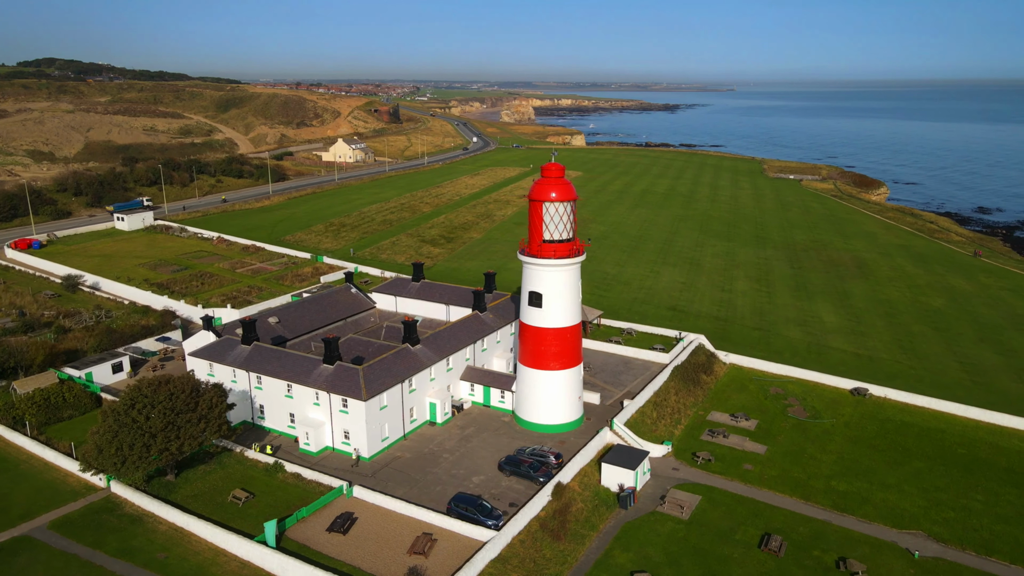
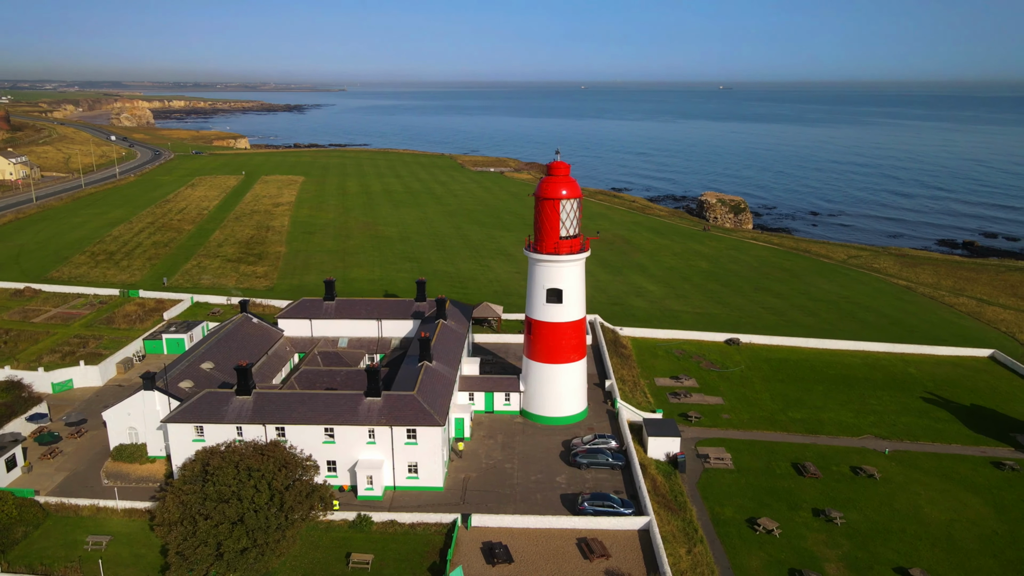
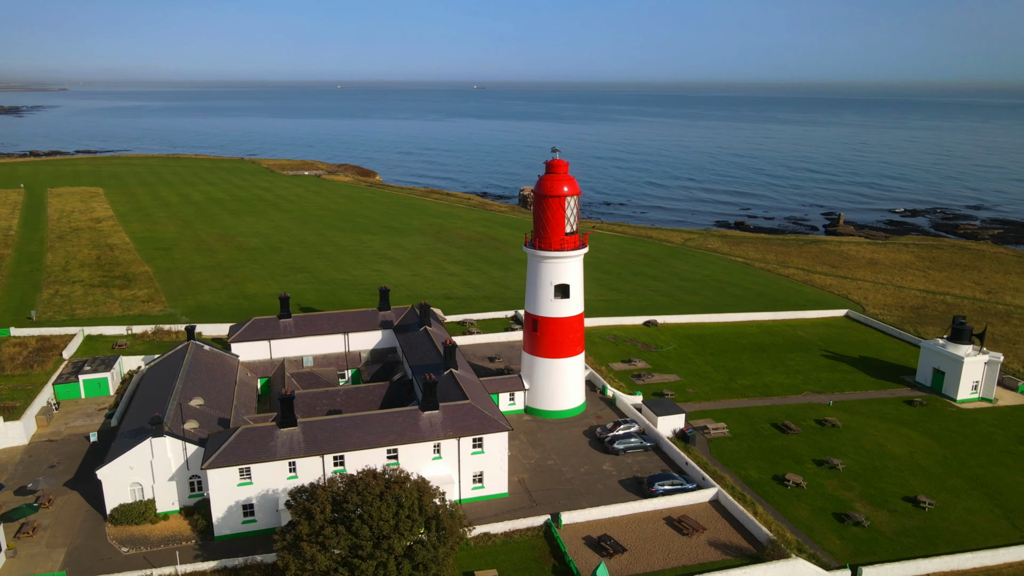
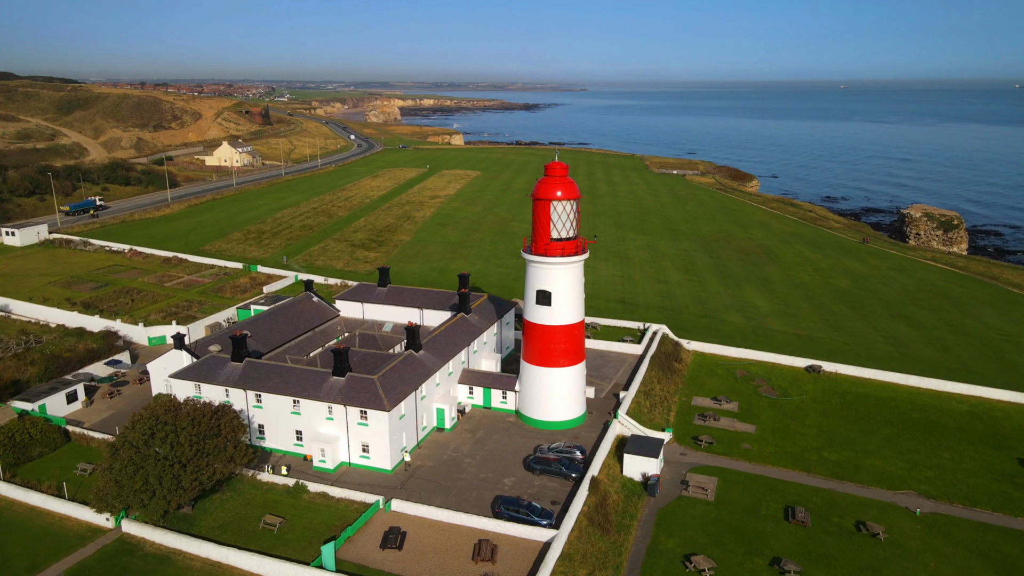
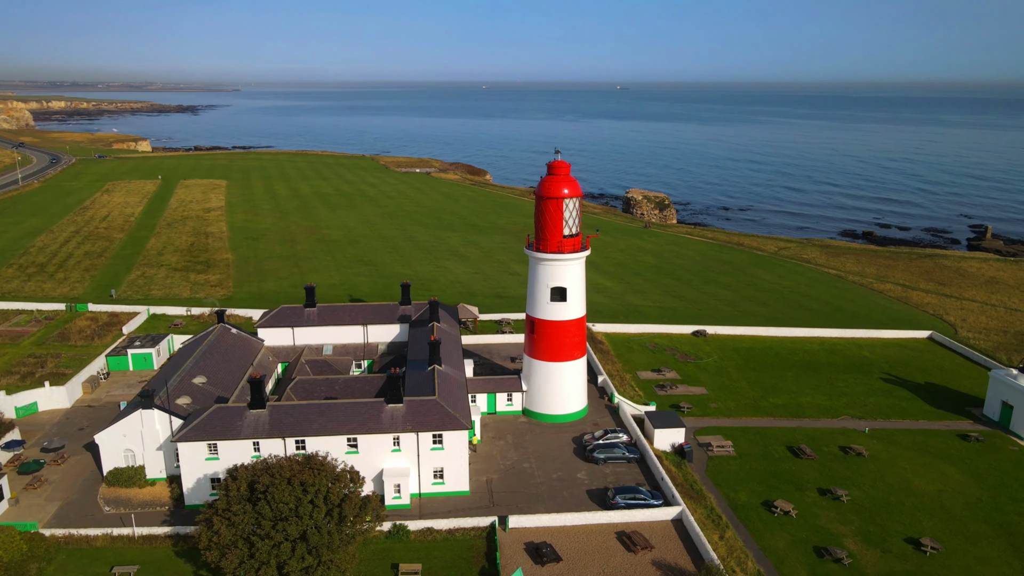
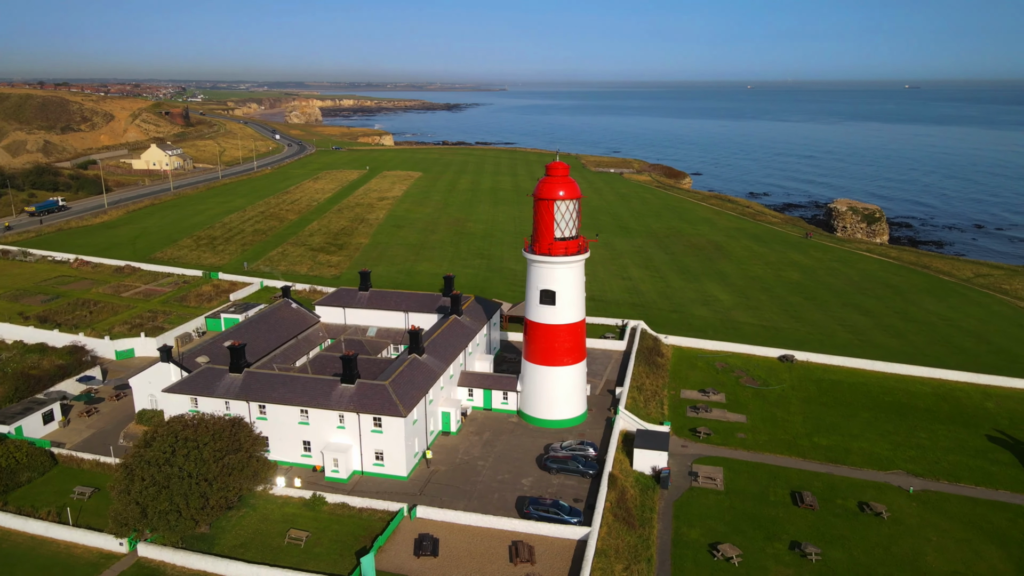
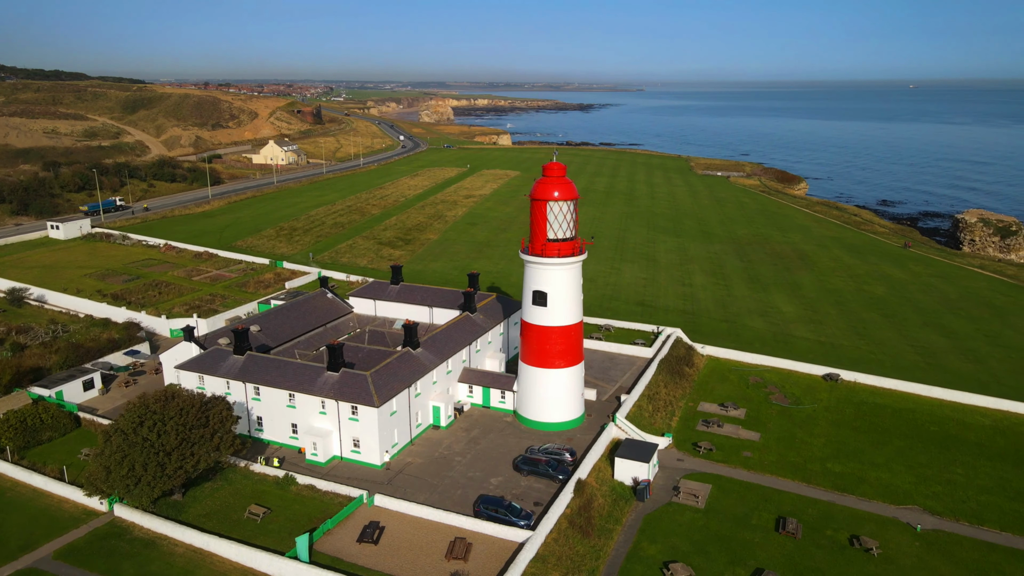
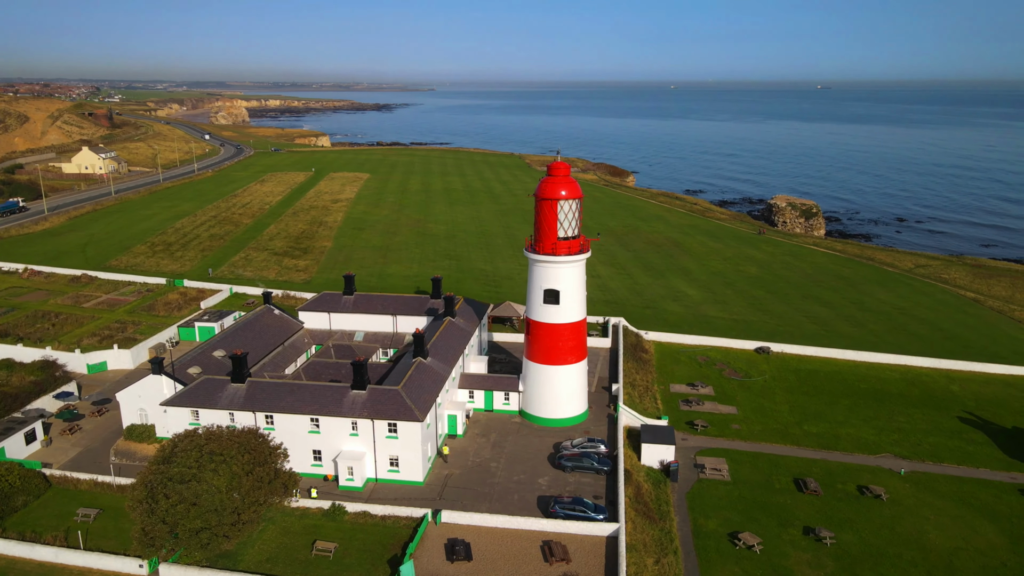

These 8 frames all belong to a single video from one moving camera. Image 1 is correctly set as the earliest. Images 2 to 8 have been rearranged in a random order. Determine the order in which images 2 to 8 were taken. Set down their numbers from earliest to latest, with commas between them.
7, 4, 6, 8, 2, 5, 3
